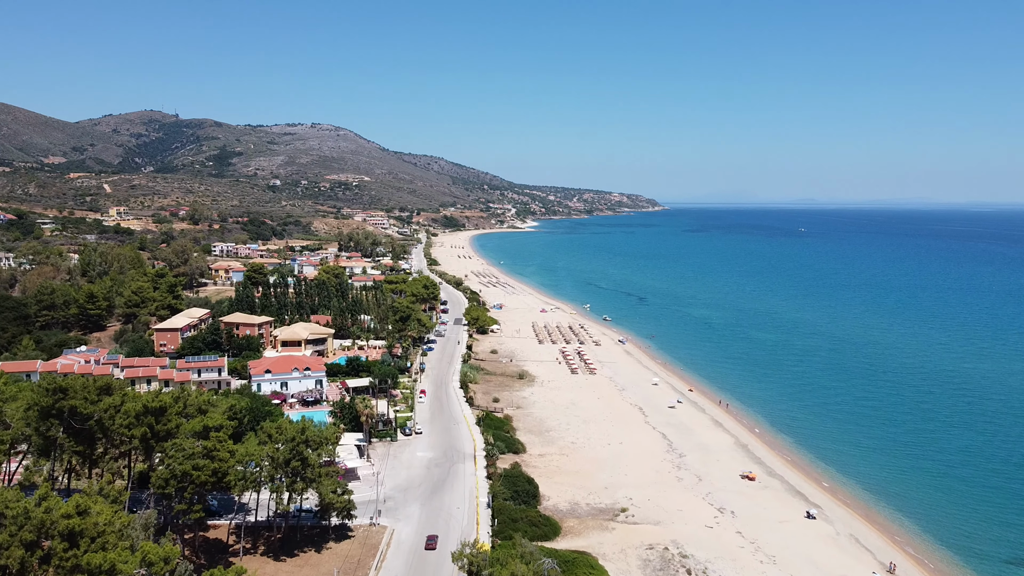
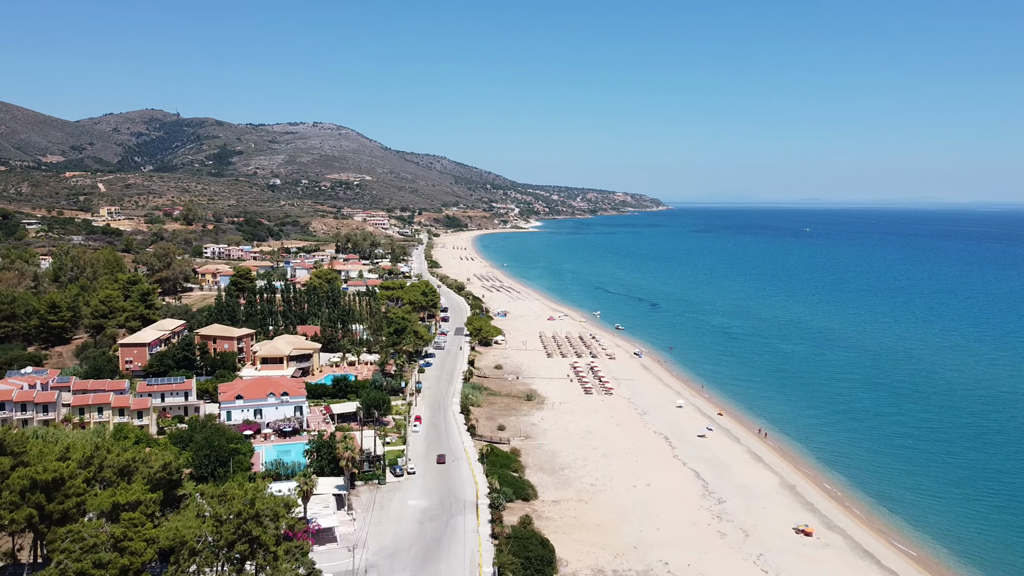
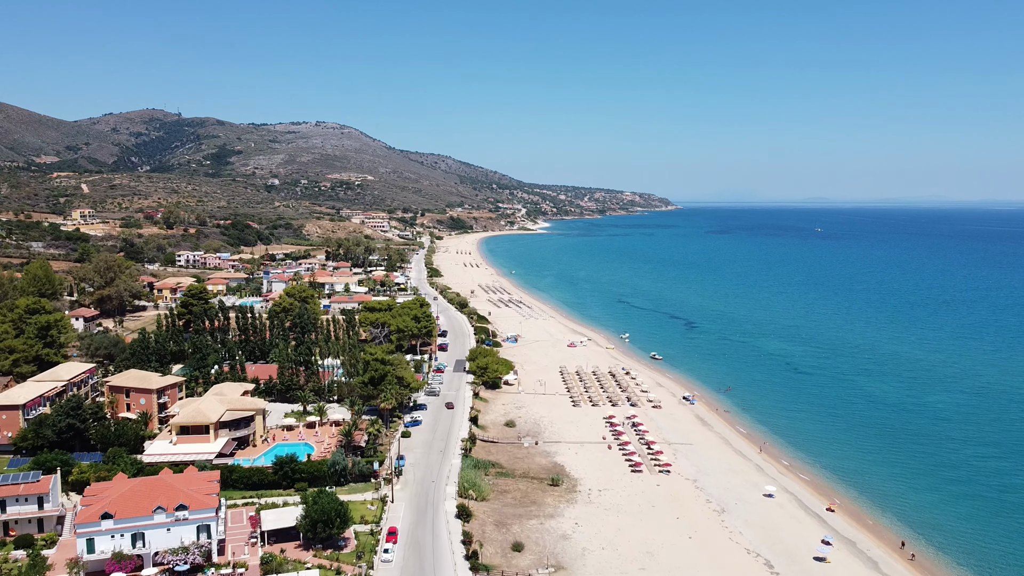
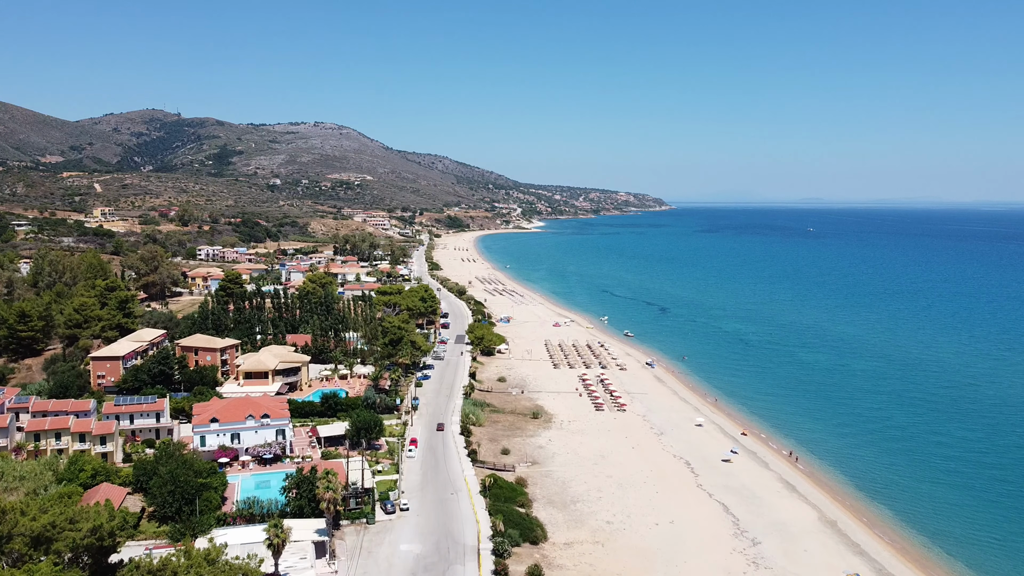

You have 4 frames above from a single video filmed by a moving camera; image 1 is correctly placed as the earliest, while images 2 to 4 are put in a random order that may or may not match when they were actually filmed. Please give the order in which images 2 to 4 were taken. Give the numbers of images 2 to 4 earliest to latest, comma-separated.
2, 4, 3
